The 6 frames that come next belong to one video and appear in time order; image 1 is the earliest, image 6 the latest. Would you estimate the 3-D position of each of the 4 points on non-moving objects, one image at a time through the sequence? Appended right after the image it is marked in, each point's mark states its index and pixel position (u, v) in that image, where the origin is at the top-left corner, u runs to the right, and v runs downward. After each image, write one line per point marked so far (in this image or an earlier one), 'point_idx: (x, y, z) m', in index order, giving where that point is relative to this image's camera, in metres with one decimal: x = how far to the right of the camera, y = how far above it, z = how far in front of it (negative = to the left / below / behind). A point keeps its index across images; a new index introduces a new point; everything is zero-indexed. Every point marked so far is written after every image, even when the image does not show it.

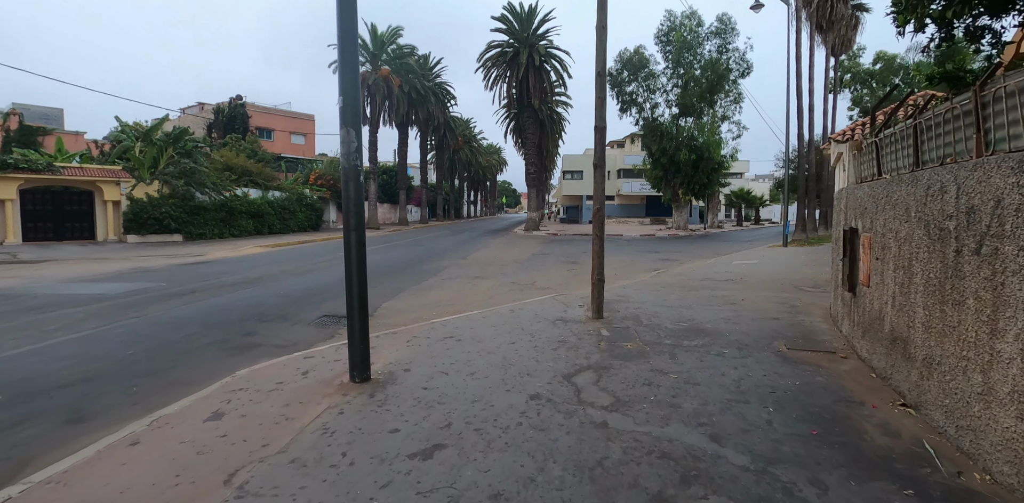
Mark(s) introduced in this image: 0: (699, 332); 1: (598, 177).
0: (+2.4, -1.0, +6.1) m
1: (+1.2, +1.0, +6.8) m
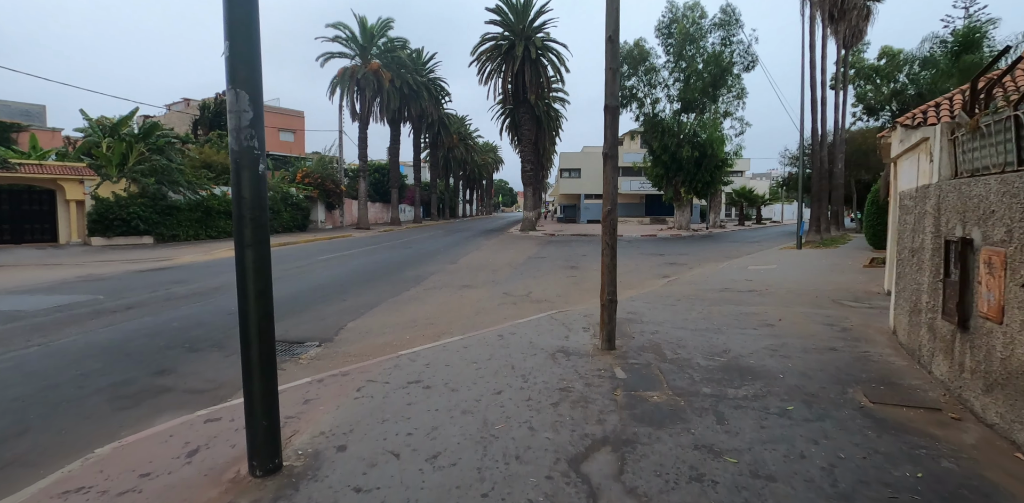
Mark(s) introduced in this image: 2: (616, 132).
0: (+2.2, -1.2, +4.7) m
1: (+1.1, +0.9, +5.3) m
2: (+1.2, +1.3, +5.4) m
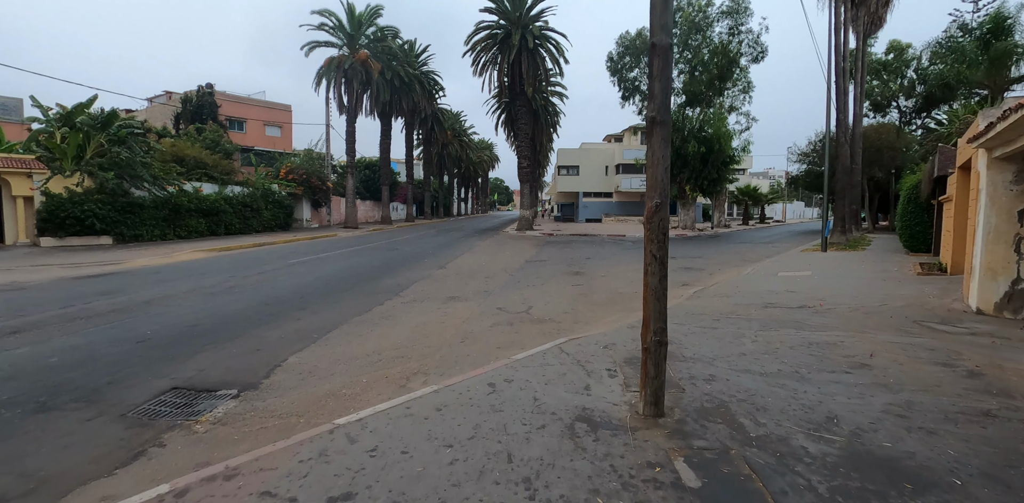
0: (+2.2, -1.3, +2.8) m
1: (+1.1, +0.8, +3.5) m
2: (+1.1, +1.2, +3.5) m
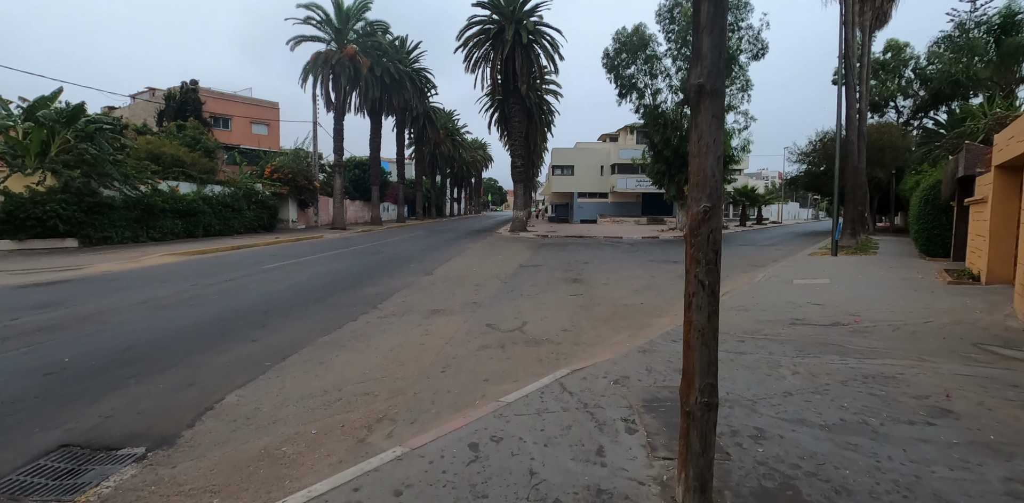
0: (+2.2, -1.4, +1.8) m
1: (+1.0, +0.6, +2.4) m
2: (+1.1, +1.1, +2.5) m
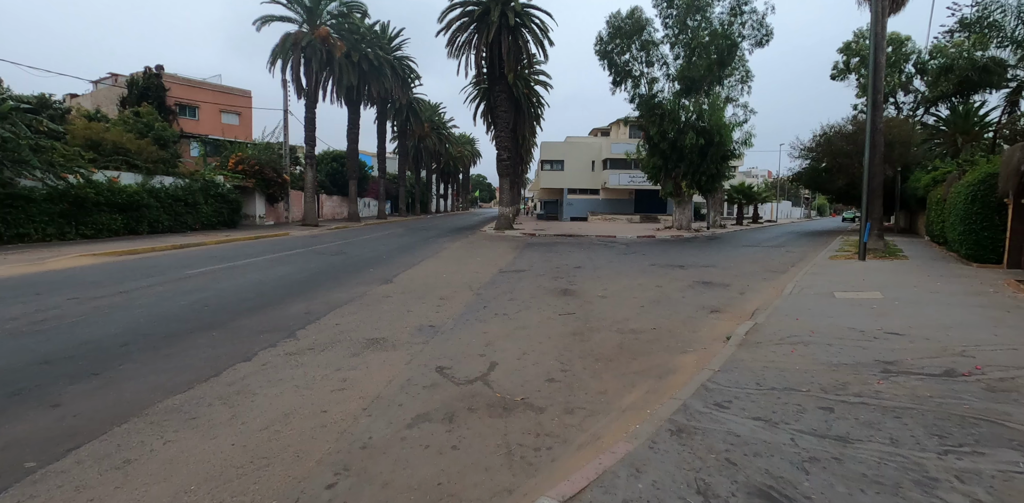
0: (+1.9, -1.6, -0.5) m
1: (+0.7, +0.5, +0.1) m
2: (+0.8, +0.9, +0.1) m
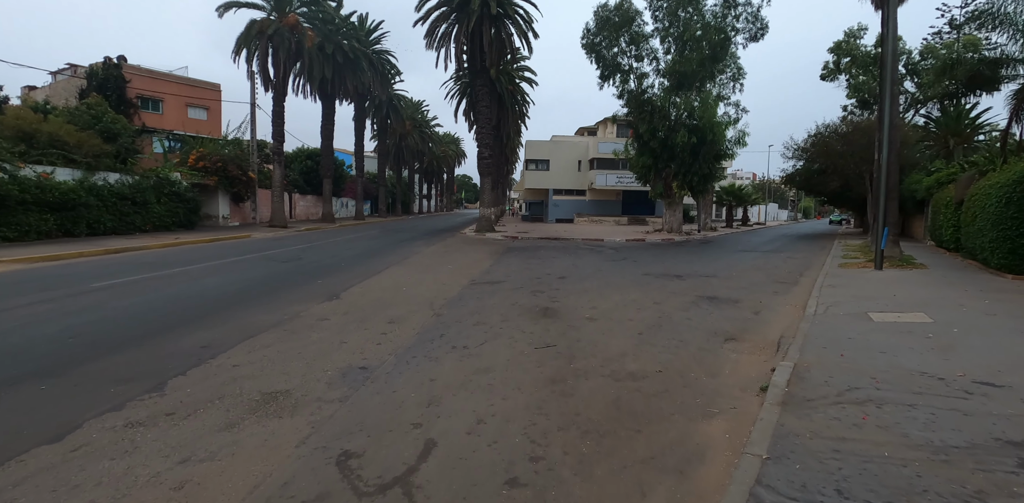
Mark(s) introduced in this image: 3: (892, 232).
0: (+1.6, -1.8, -2.2) m
1: (+0.5, +0.3, -1.6) m
2: (+0.5, +0.8, -1.6) m
3: (+11.6, +0.6, +14.9) m
